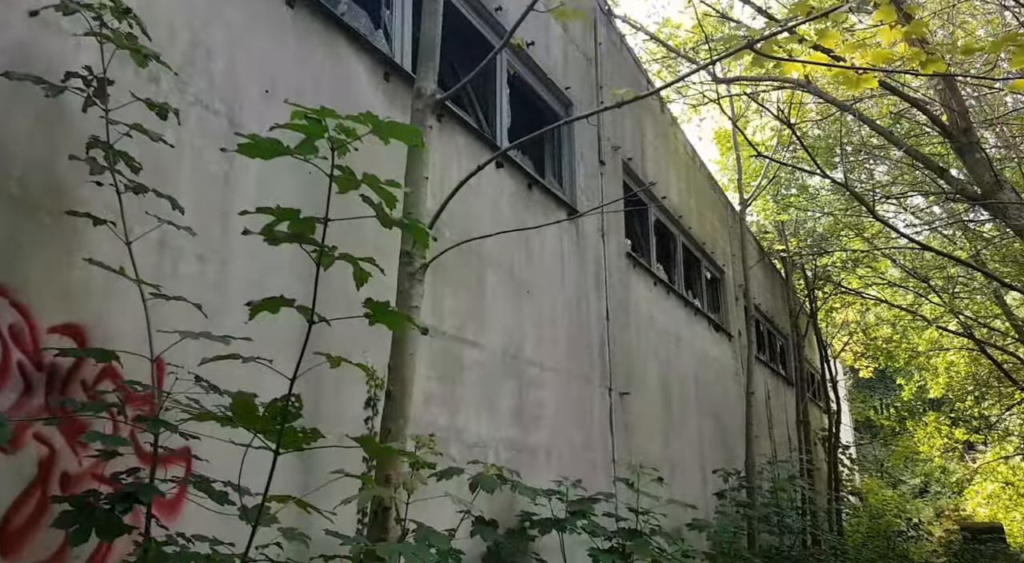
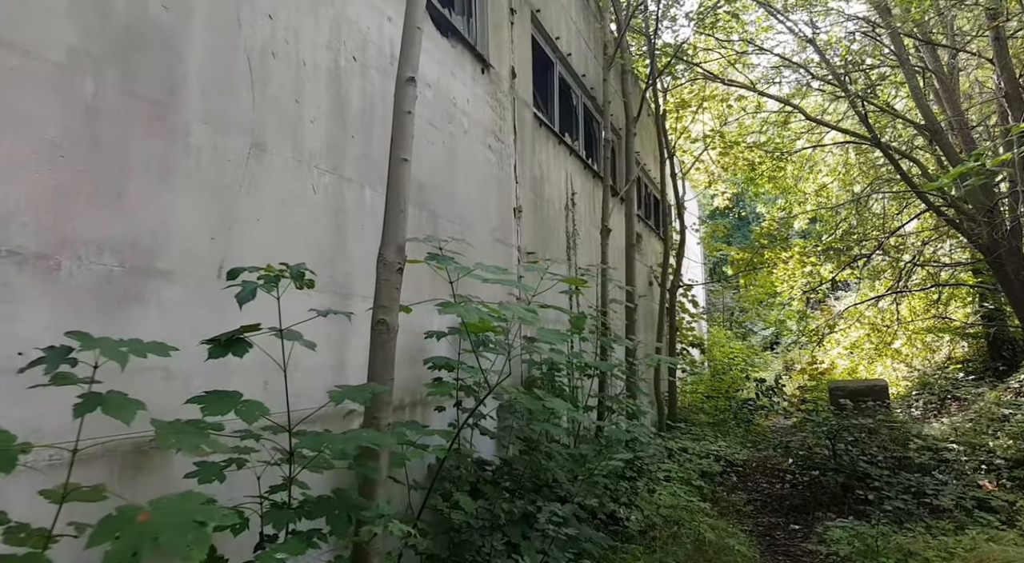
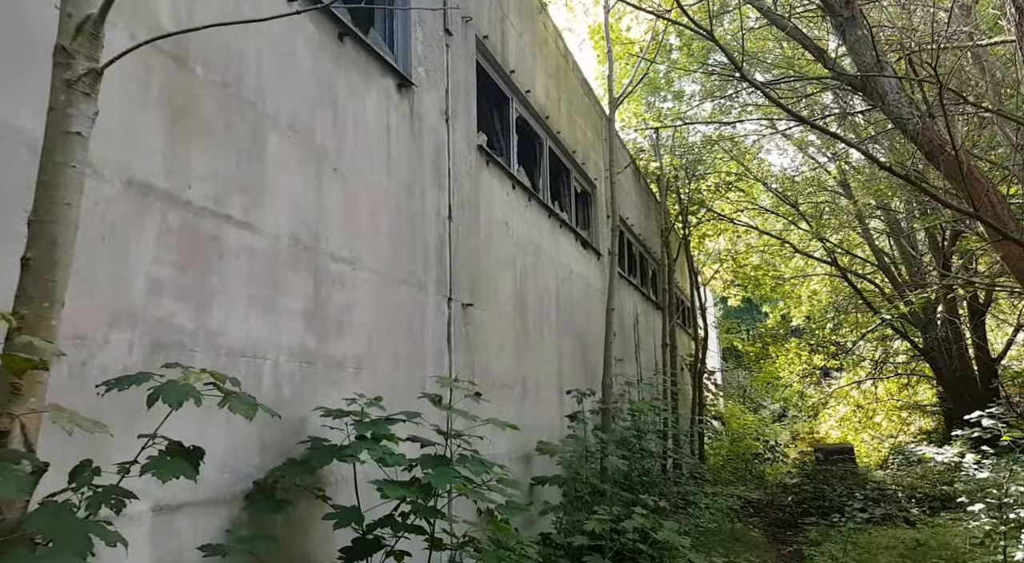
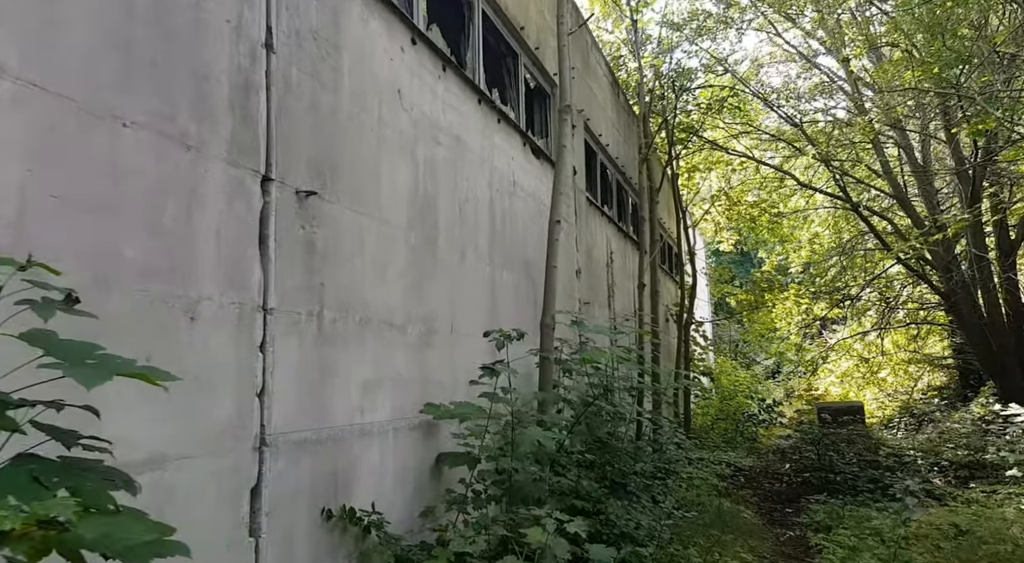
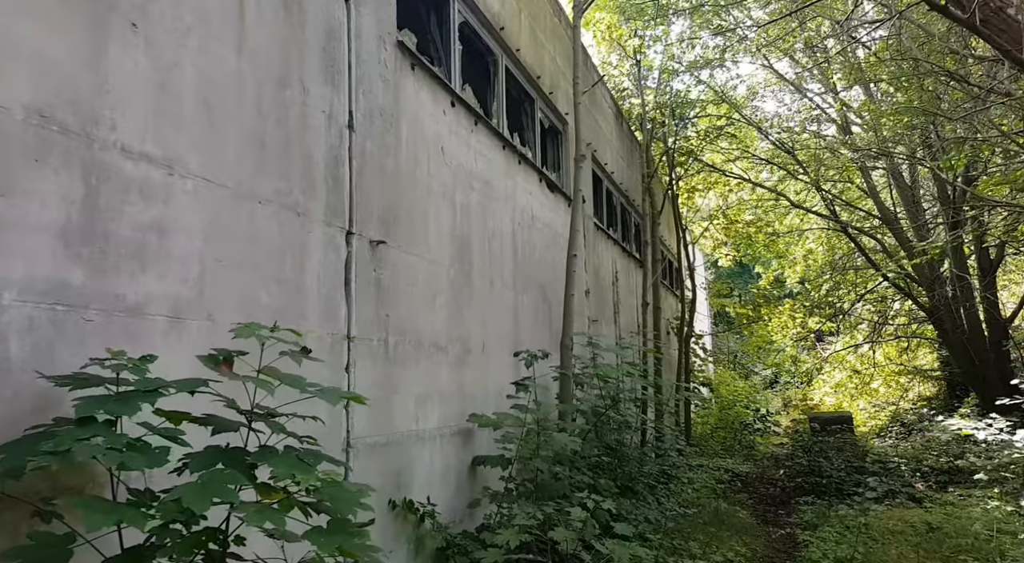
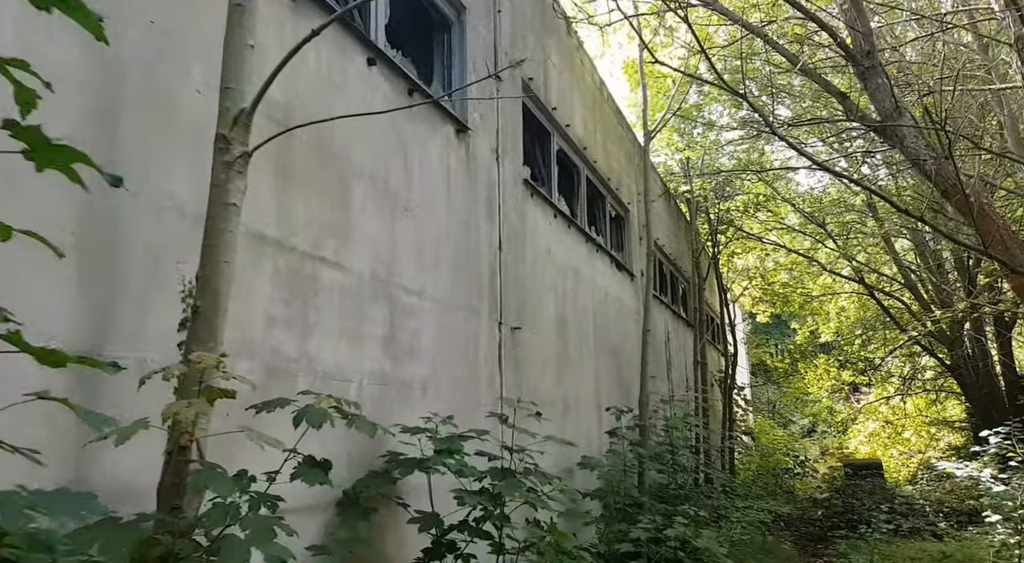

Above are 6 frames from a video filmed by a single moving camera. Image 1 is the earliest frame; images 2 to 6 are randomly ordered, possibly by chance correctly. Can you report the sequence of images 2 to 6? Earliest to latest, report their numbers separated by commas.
6, 3, 5, 4, 2
